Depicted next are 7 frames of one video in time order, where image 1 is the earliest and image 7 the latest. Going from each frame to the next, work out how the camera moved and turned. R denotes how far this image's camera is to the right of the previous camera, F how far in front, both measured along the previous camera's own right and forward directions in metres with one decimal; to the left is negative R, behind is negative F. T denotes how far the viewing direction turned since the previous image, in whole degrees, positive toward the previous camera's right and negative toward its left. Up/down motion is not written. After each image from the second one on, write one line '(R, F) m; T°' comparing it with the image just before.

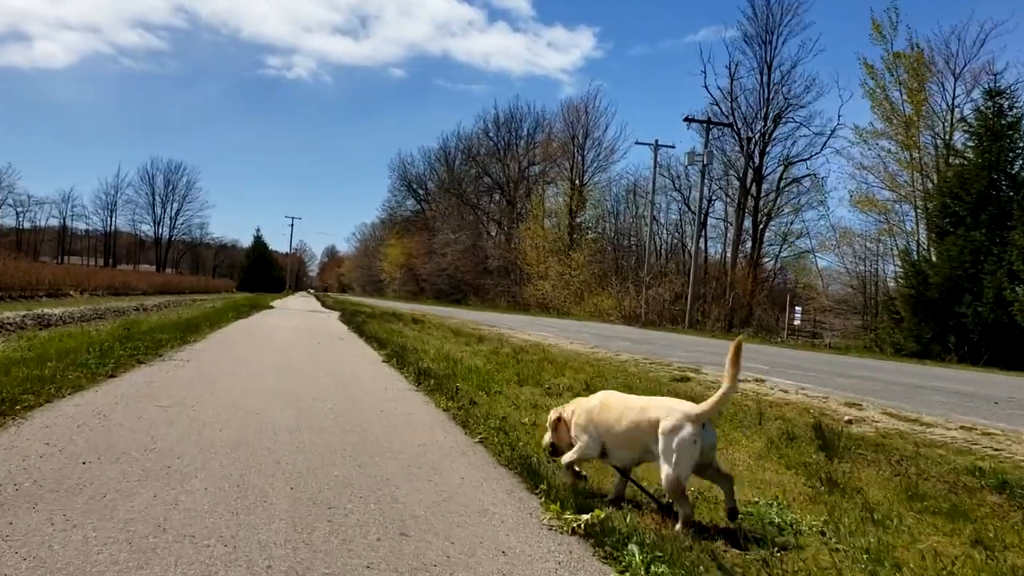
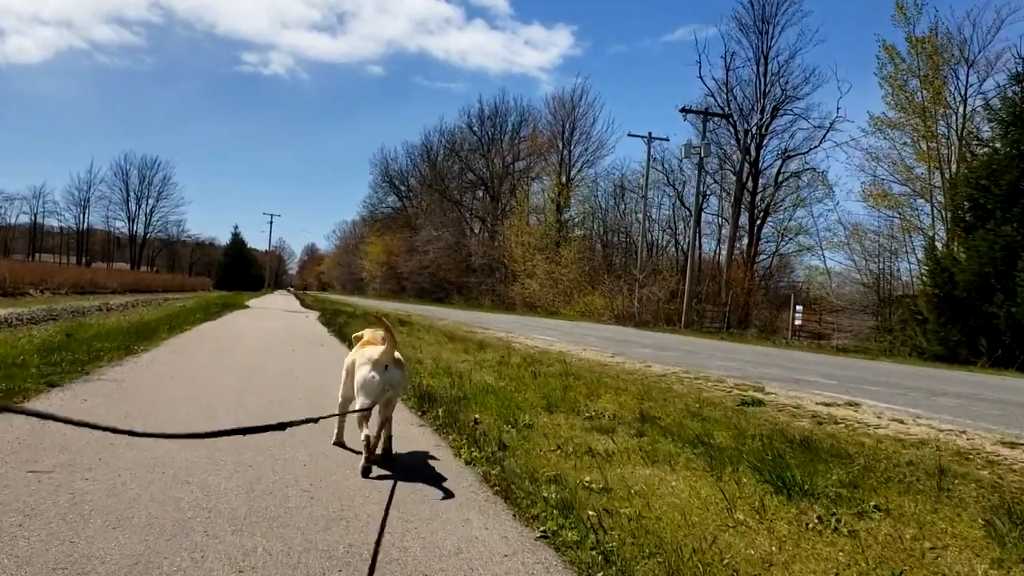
(-0.7, +2.9) m; +1°
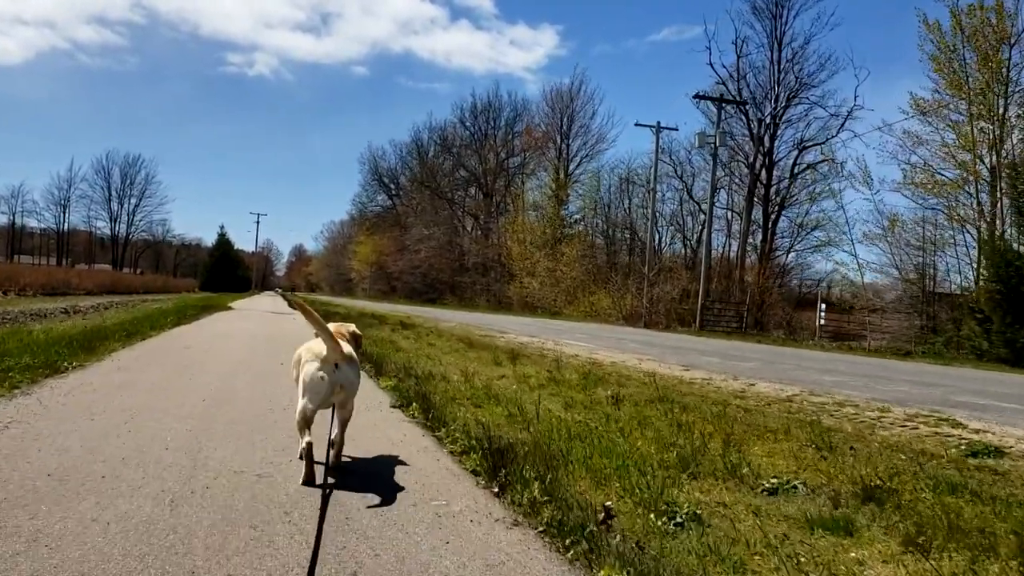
(-1.1, +3.8) m; +1°
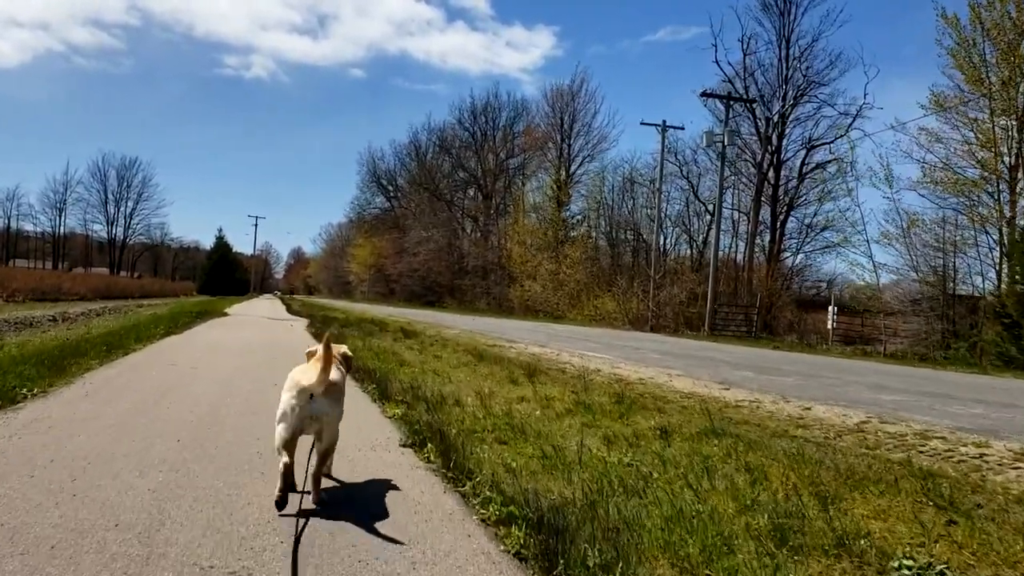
(-0.3, +1.4) m; 0°
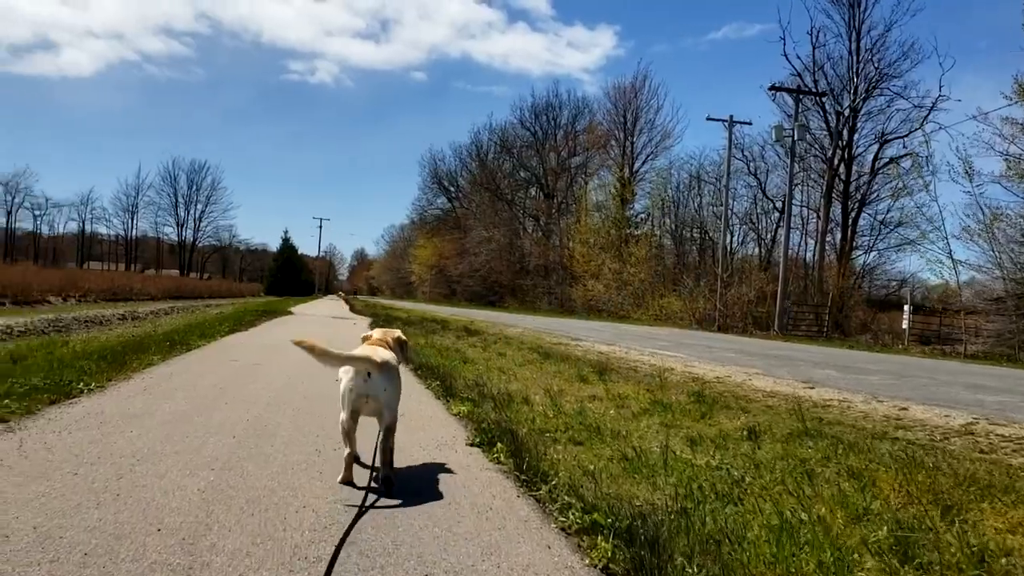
(-0.1, +0.6) m; -5°
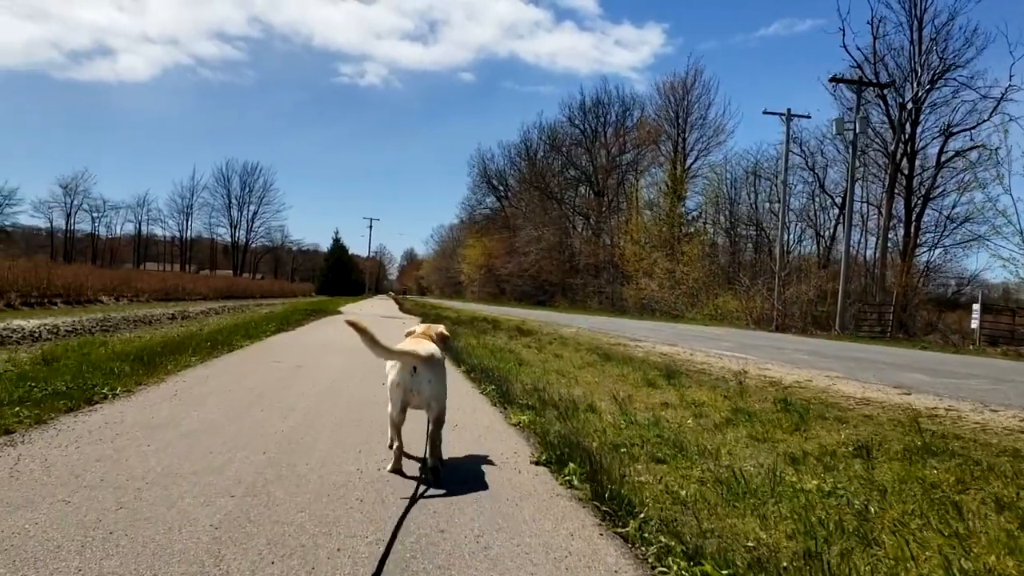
(-0.2, +1.0) m; -4°
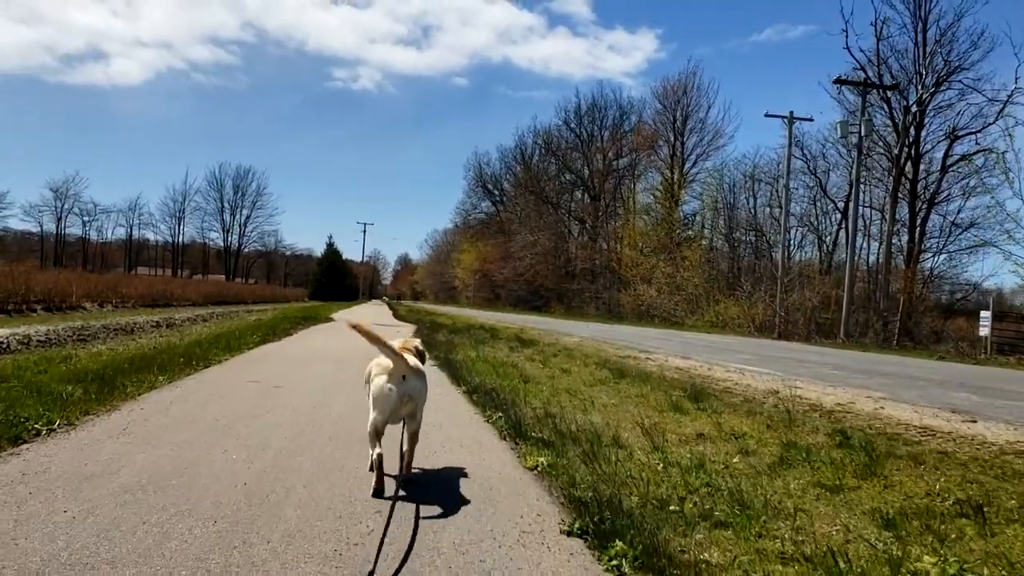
(-0.2, +1.3) m; 0°
